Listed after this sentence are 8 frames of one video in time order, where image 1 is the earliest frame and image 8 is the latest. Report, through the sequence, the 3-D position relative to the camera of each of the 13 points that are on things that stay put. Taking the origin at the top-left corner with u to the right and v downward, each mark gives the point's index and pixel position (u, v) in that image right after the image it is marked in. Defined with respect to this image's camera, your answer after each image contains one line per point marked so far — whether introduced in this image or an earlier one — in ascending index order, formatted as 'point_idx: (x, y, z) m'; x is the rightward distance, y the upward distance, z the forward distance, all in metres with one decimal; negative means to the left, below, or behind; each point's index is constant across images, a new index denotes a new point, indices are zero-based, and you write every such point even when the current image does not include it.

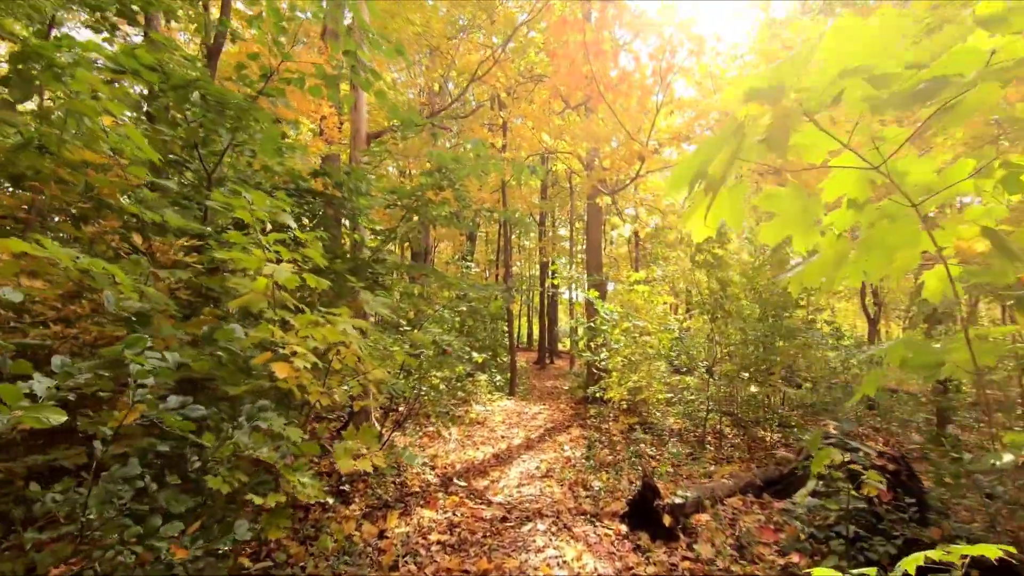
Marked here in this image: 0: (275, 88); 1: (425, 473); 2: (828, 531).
0: (-1.6, +1.4, +3.6) m
1: (-0.7, -1.5, +4.3) m
2: (+1.7, -1.3, +2.9) m
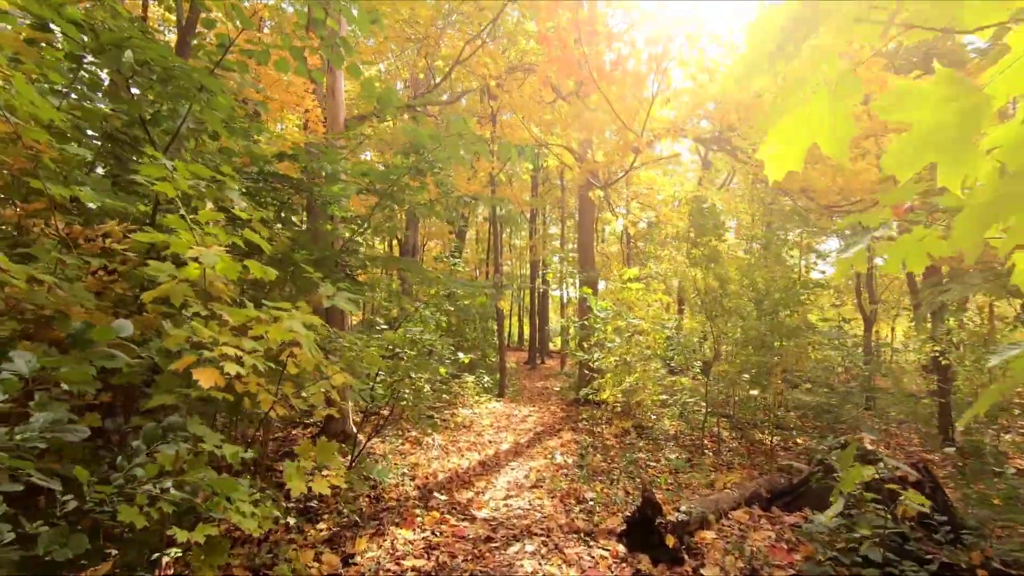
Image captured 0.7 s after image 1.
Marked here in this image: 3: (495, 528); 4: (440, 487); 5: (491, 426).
0: (-1.7, +1.4, +3.3) m
1: (-0.8, -1.4, +3.9) m
2: (+1.6, -1.3, +2.6) m
3: (-0.1, -1.5, +3.3) m
4: (-0.5, -1.5, +4.1) m
5: (-0.3, -1.7, +6.7) m
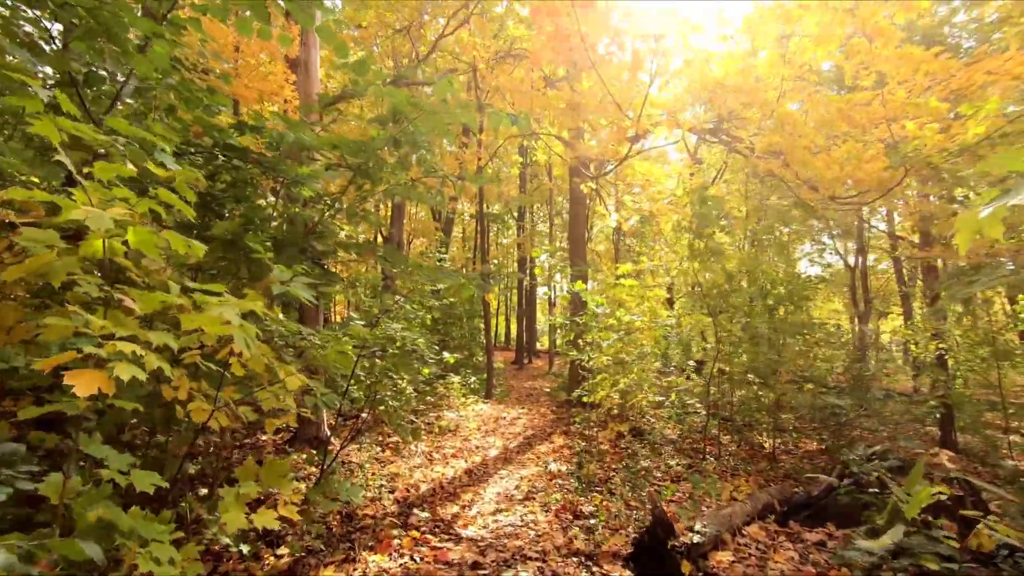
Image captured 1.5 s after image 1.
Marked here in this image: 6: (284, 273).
0: (-1.7, +1.4, +2.9) m
1: (-0.9, -1.4, +3.5) m
2: (+1.6, -1.2, +2.3) m
3: (-0.2, -1.4, +2.9) m
4: (-0.6, -1.5, +3.7) m
5: (-0.4, -1.6, +6.3) m
6: (-0.8, 0.0, +1.9) m
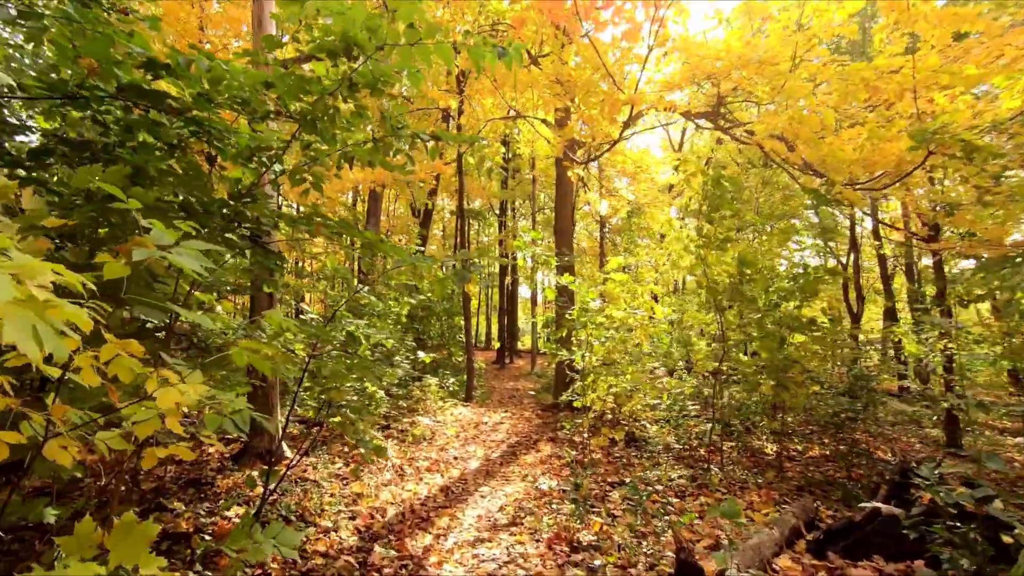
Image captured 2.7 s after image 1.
0: (-1.8, +1.5, +2.2) m
1: (-0.9, -1.3, +2.9) m
2: (+1.6, -1.2, +1.8) m
3: (-0.2, -1.4, +2.4) m
4: (-0.7, -1.4, +3.1) m
5: (-0.6, -1.6, +5.7) m
6: (-0.8, +0.1, +1.3) m
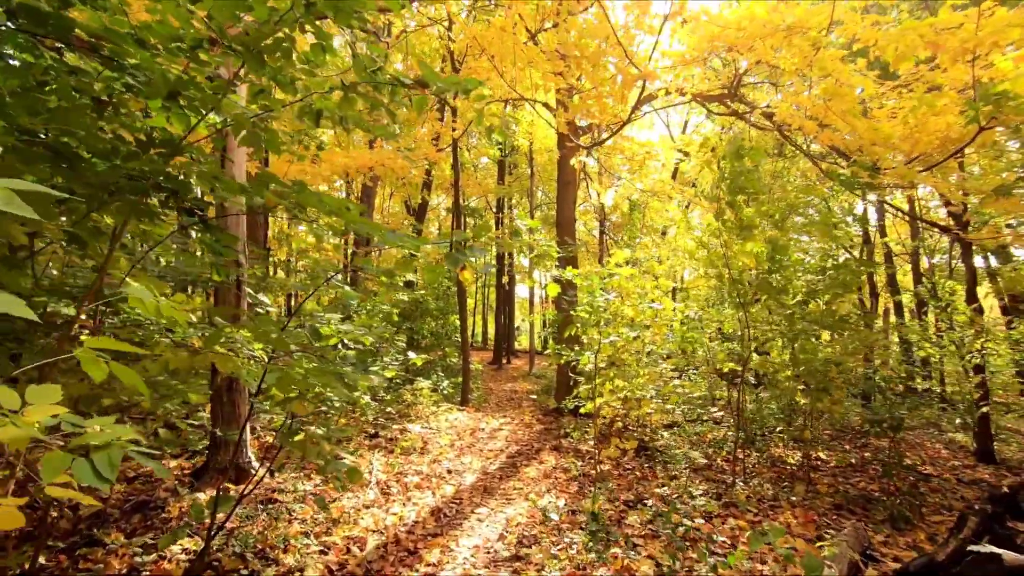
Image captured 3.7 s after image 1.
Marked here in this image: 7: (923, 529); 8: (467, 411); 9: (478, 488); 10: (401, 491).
0: (-1.8, +1.6, +1.7) m
1: (-0.9, -1.2, +2.4) m
2: (+1.6, -1.1, +1.3) m
3: (-0.2, -1.3, +1.9) m
4: (-0.7, -1.3, +2.6) m
5: (-0.6, -1.5, +5.2) m
6: (-0.8, +0.2, +0.8) m
7: (+2.7, -1.6, +3.5) m
8: (-0.6, -1.7, +7.3) m
9: (-0.3, -1.5, +4.0) m
10: (-0.8, -1.4, +3.7) m
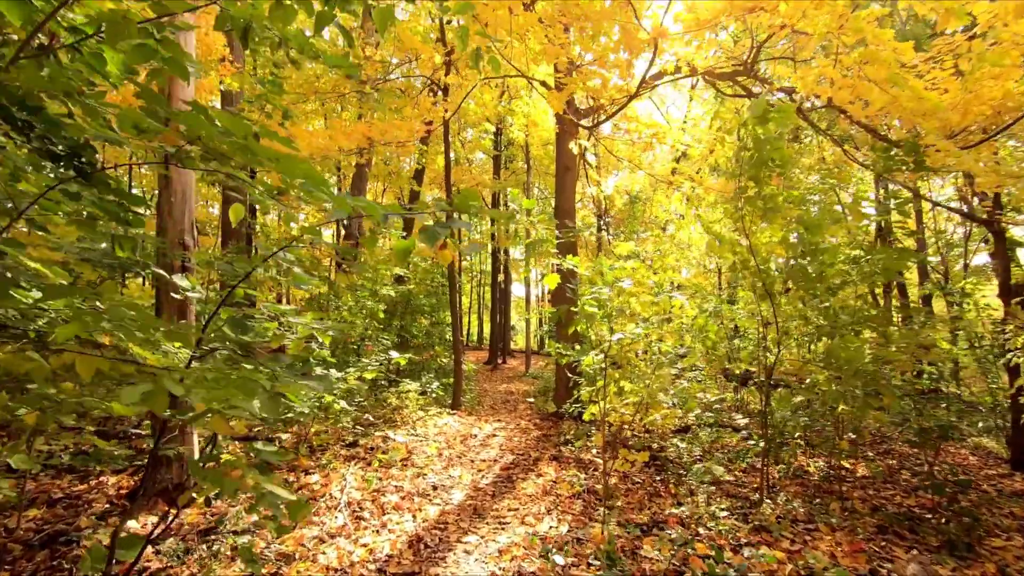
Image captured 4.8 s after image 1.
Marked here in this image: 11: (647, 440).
0: (-1.8, +1.6, +1.2) m
1: (-0.9, -1.2, +1.9) m
2: (+1.6, -1.0, +0.7) m
3: (-0.2, -1.2, +1.3) m
4: (-0.7, -1.3, +2.0) m
5: (-0.6, -1.4, +4.7) m
6: (-0.8, +0.2, +0.2) m
7: (+2.7, -1.5, +3.0) m
8: (-0.7, -1.6, +6.8) m
9: (-0.3, -1.4, +3.5) m
10: (-0.8, -1.3, +3.2) m
11: (+1.3, -1.4, +5.1) m
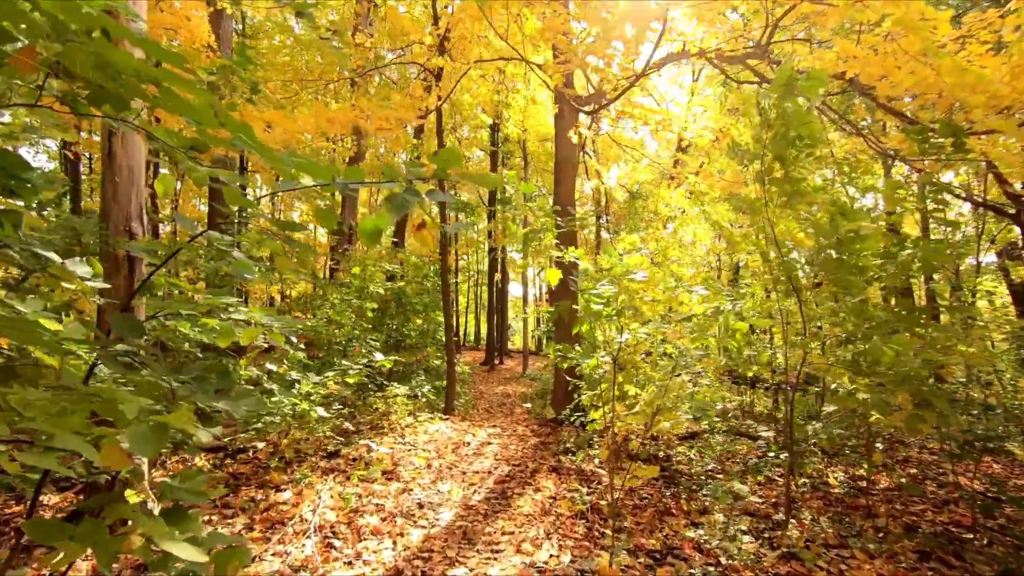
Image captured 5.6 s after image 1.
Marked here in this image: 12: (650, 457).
0: (-1.8, +1.7, +0.8) m
1: (-1.0, -1.1, +1.5) m
2: (+1.6, -1.0, +0.4) m
3: (-0.2, -1.2, +0.9) m
4: (-0.7, -1.2, +1.7) m
5: (-0.7, -1.4, +4.3) m
6: (-0.8, +0.3, -0.2) m
7: (+2.6, -1.5, +2.6) m
8: (-0.7, -1.6, +6.4) m
9: (-0.3, -1.4, +3.1) m
10: (-0.8, -1.3, +2.8) m
11: (+1.2, -1.4, +4.7) m
12: (+1.2, -1.5, +4.8) m
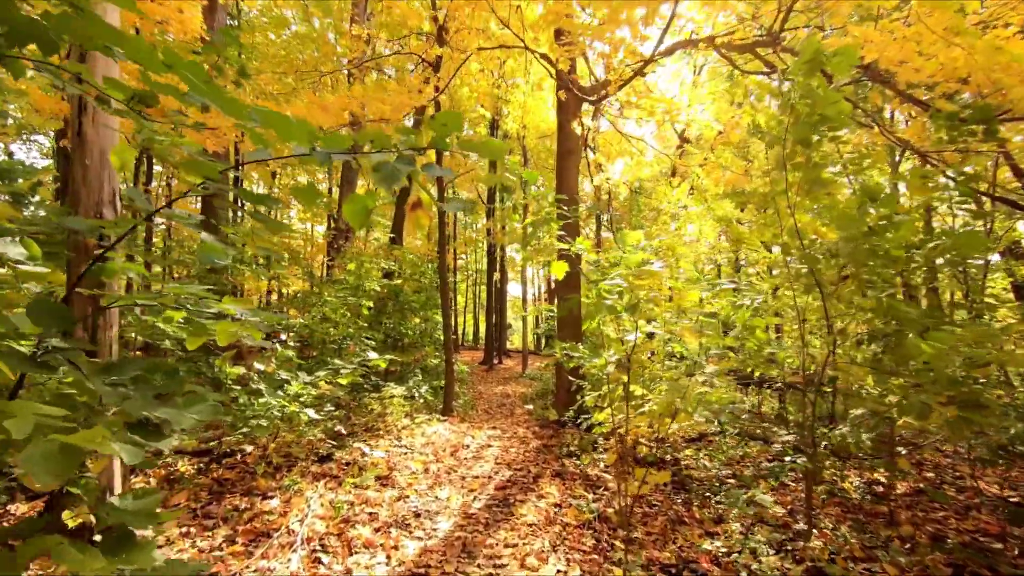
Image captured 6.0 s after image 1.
0: (-1.8, +1.7, +0.5) m
1: (-1.0, -1.1, +1.3) m
2: (+1.6, -1.0, +0.2) m
3: (-0.2, -1.2, +0.7) m
4: (-0.7, -1.2, +1.4) m
5: (-0.7, -1.4, +4.1) m
6: (-0.8, +0.3, -0.4) m
7: (+2.7, -1.5, +2.4) m
8: (-0.7, -1.5, +6.2) m
9: (-0.3, -1.3, +2.9) m
10: (-0.8, -1.3, +2.6) m
11: (+1.3, -1.4, +4.5) m
12: (+1.2, -1.5, +4.6) m
